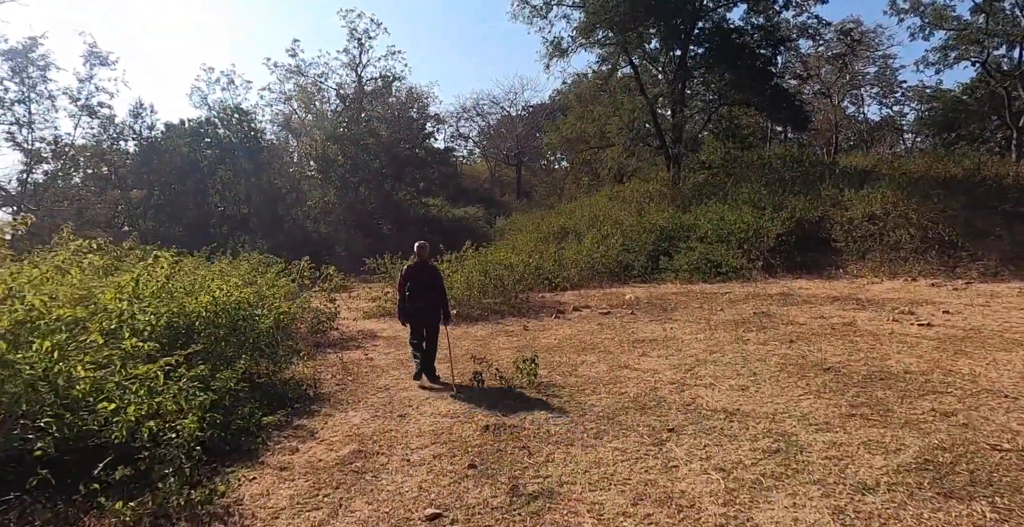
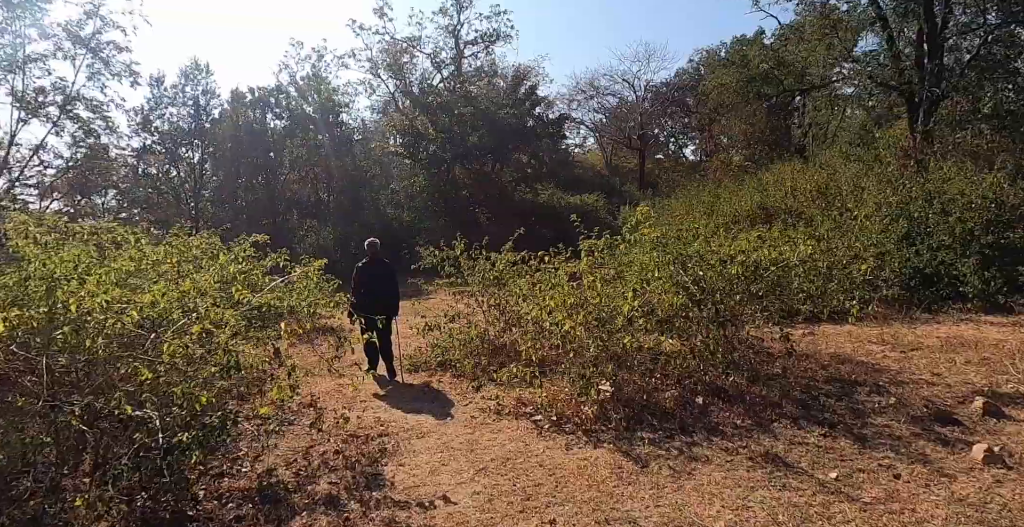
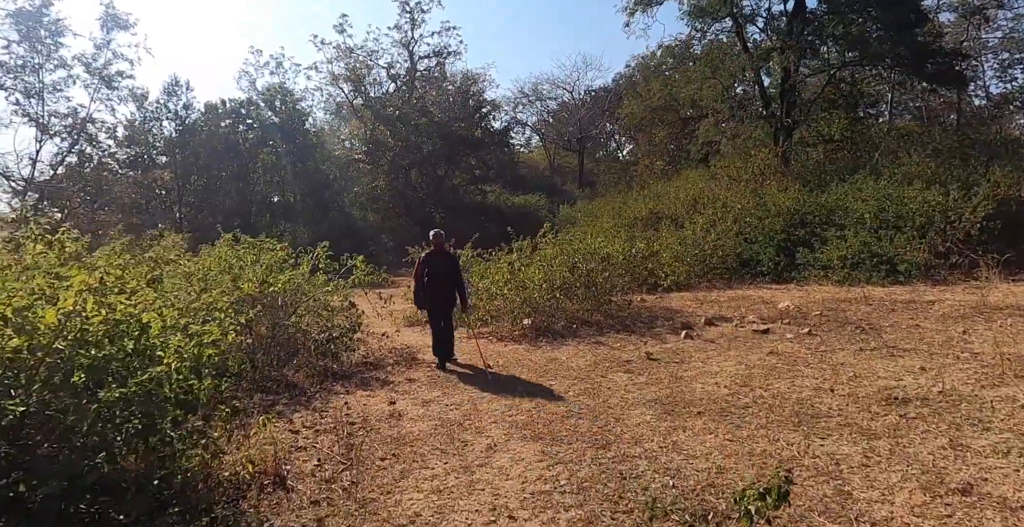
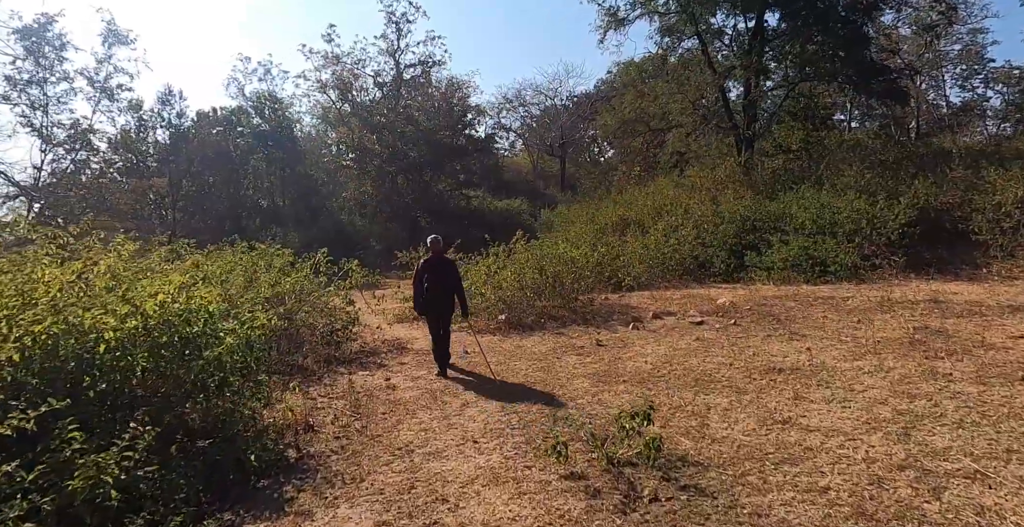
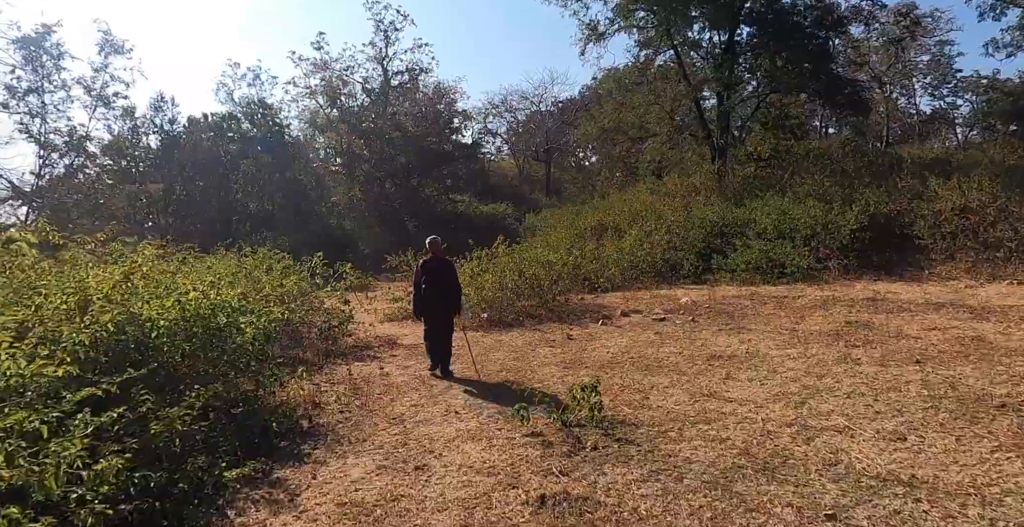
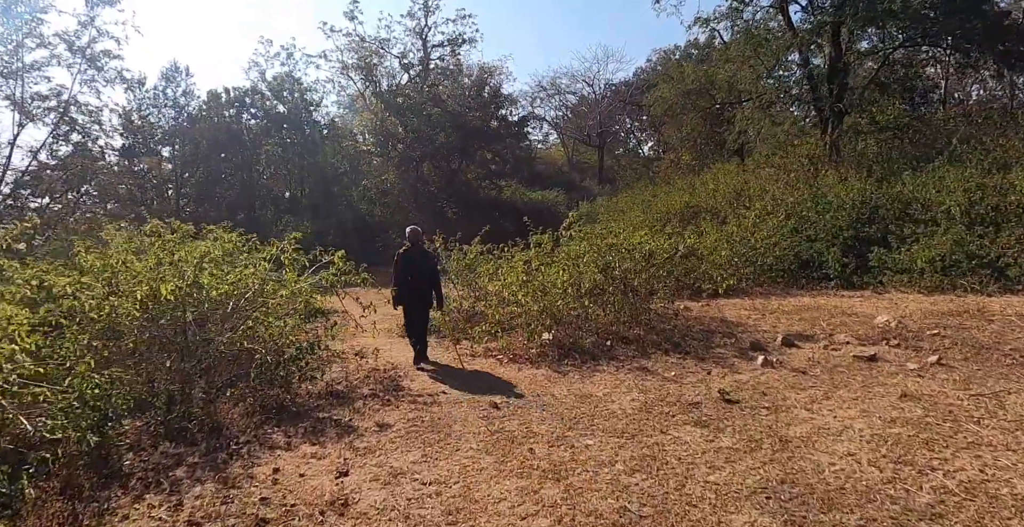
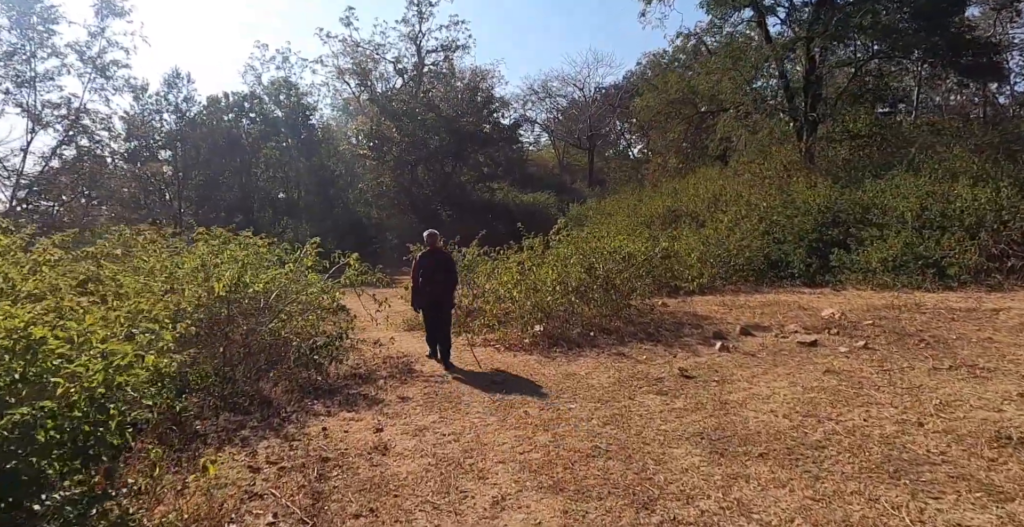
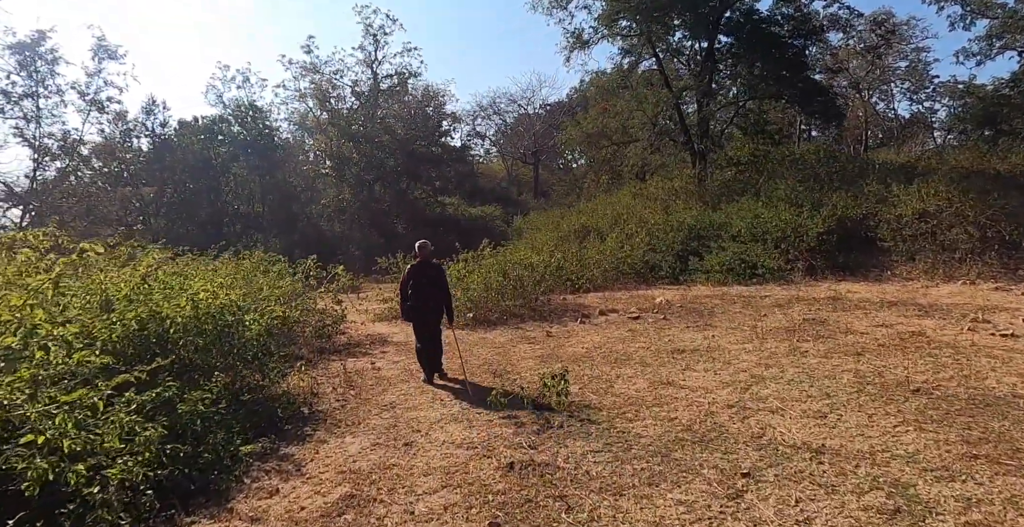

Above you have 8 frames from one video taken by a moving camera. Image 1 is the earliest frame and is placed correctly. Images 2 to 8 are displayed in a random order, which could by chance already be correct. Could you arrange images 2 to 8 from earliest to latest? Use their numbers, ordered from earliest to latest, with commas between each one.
8, 5, 4, 3, 7, 6, 2
